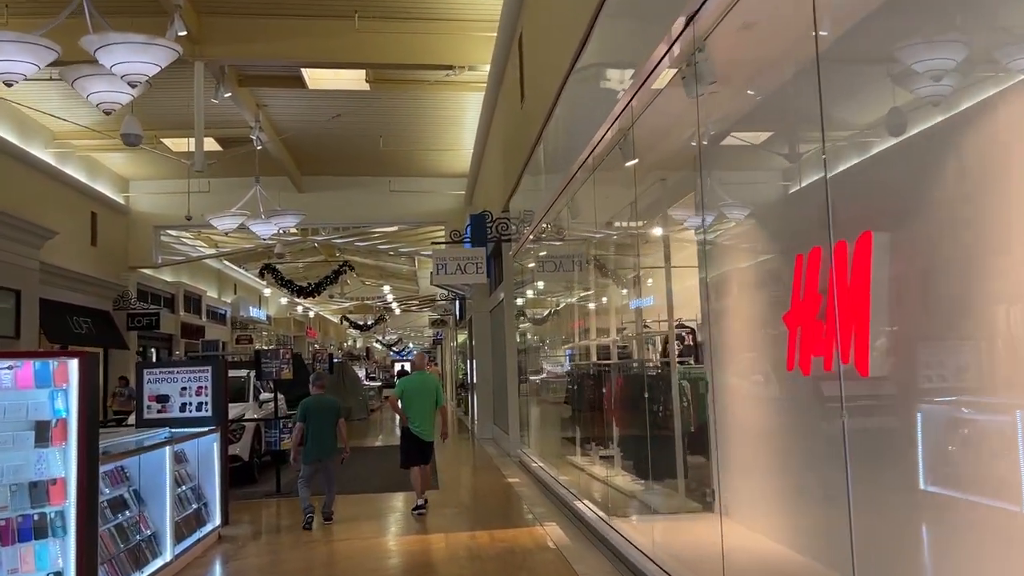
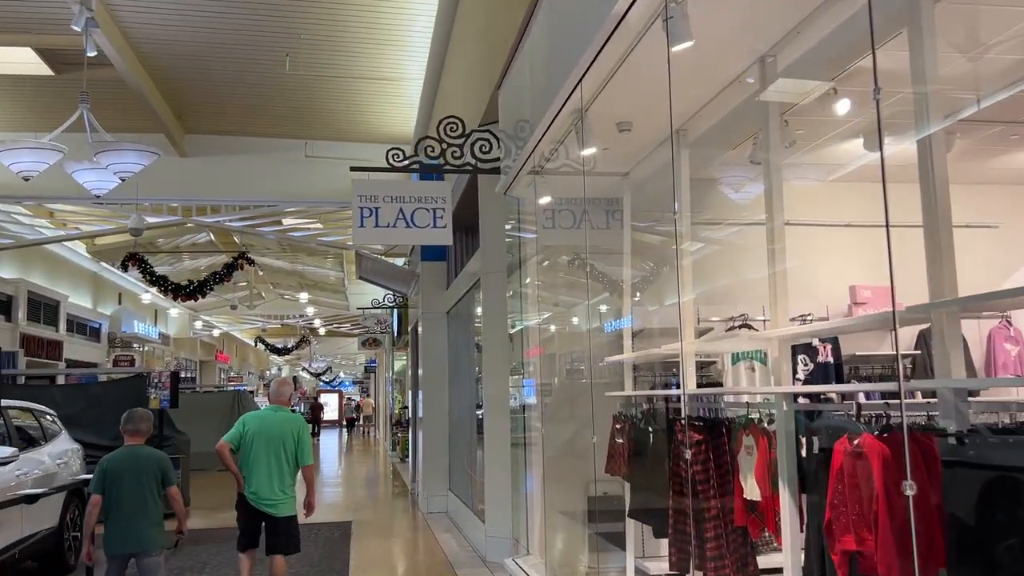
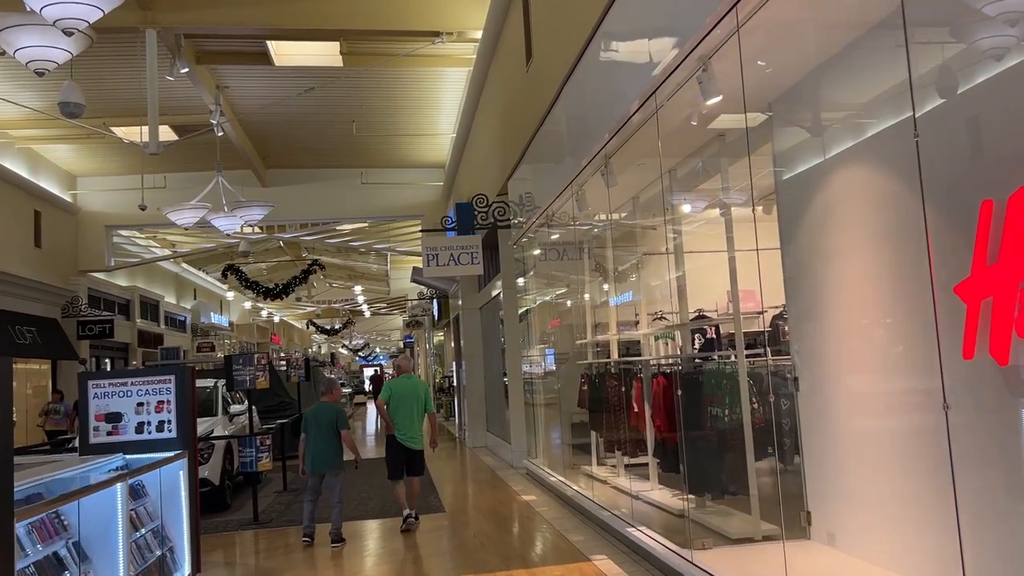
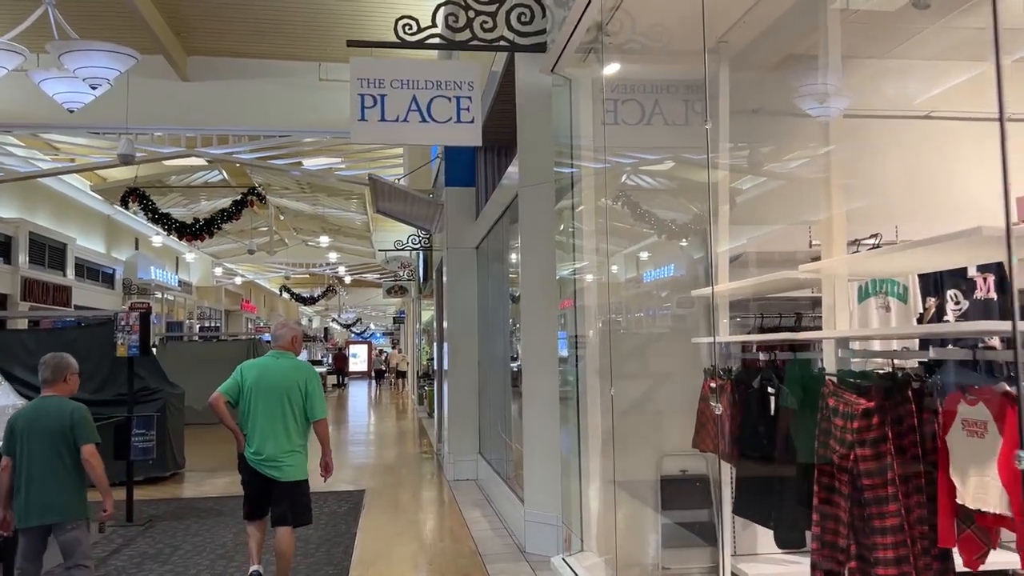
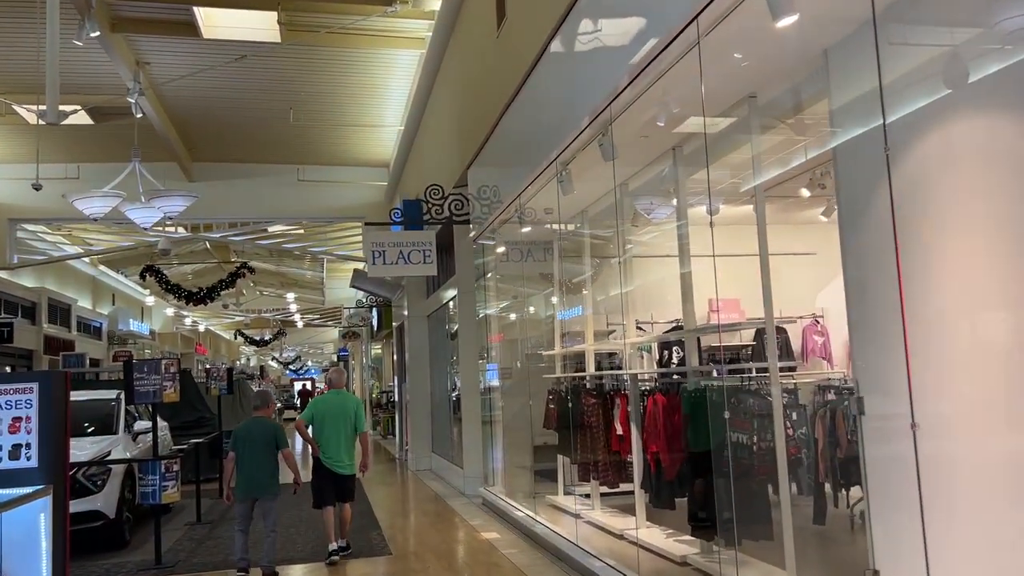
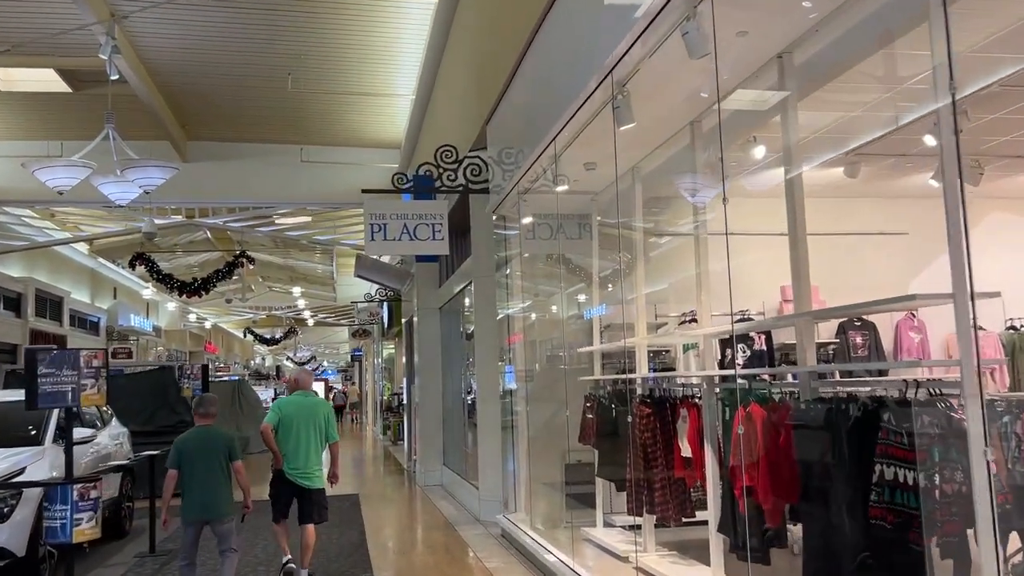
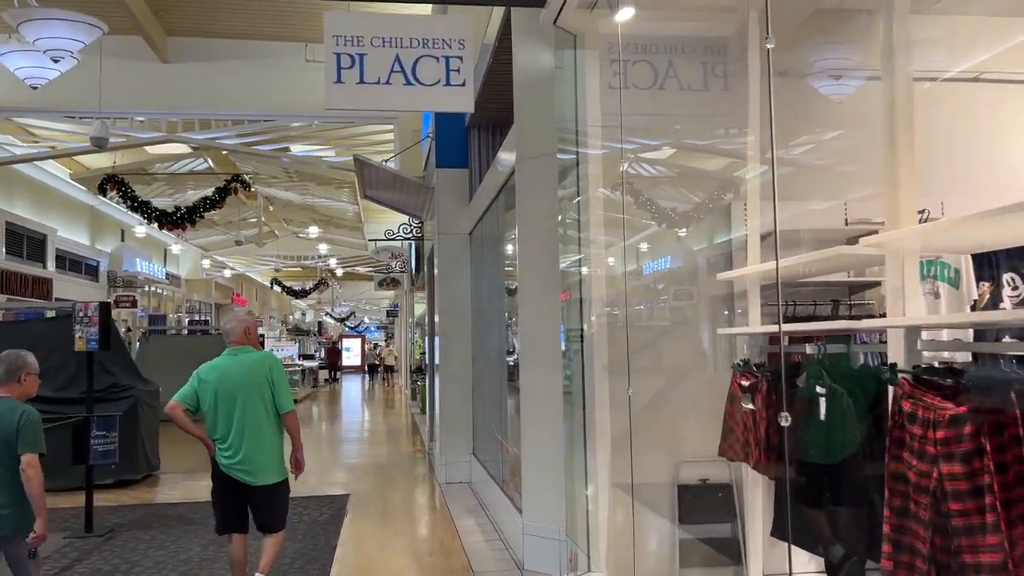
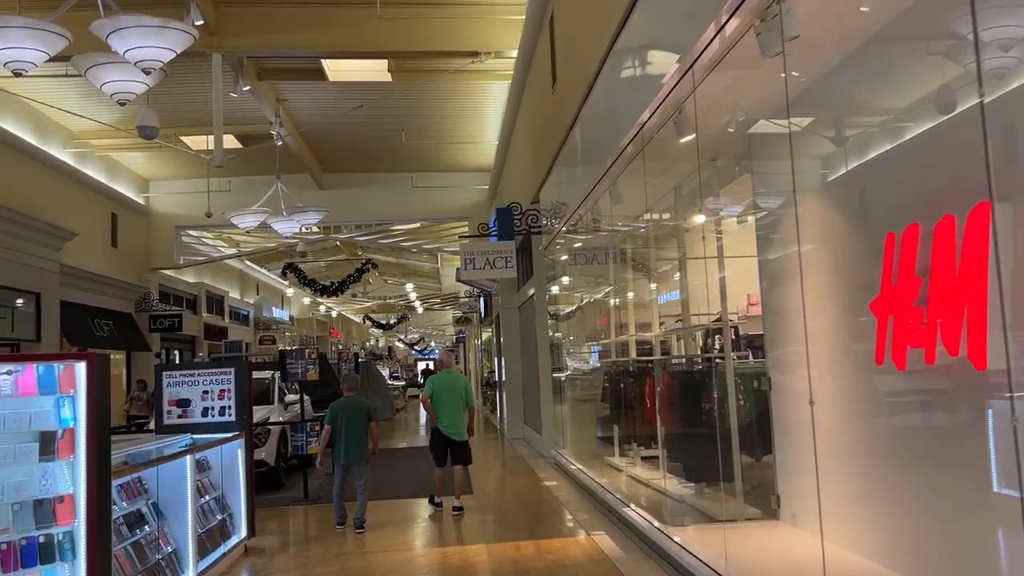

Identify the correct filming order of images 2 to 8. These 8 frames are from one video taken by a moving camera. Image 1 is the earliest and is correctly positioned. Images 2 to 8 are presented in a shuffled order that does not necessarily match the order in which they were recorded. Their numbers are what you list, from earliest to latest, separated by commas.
8, 3, 5, 6, 2, 4, 7
